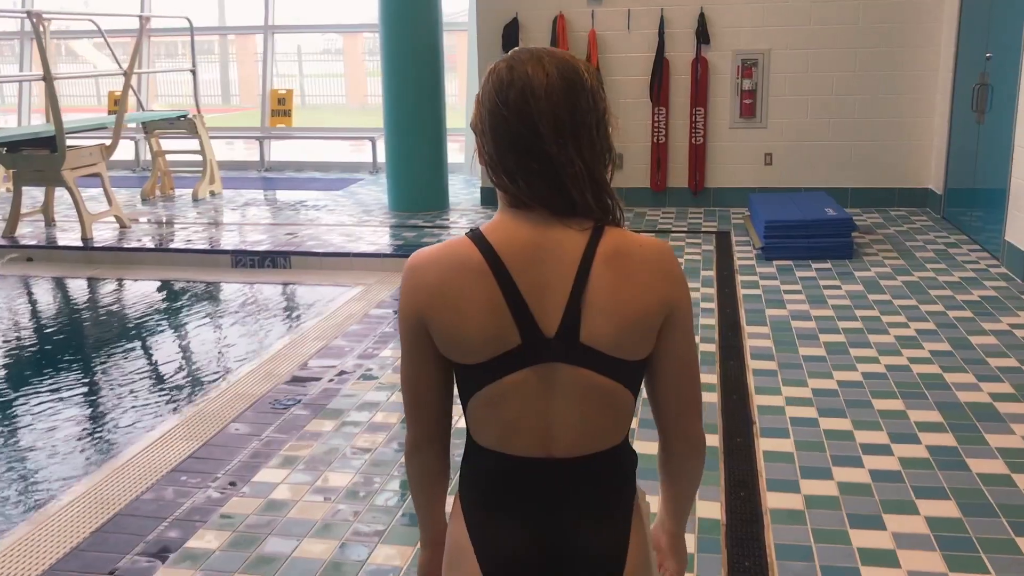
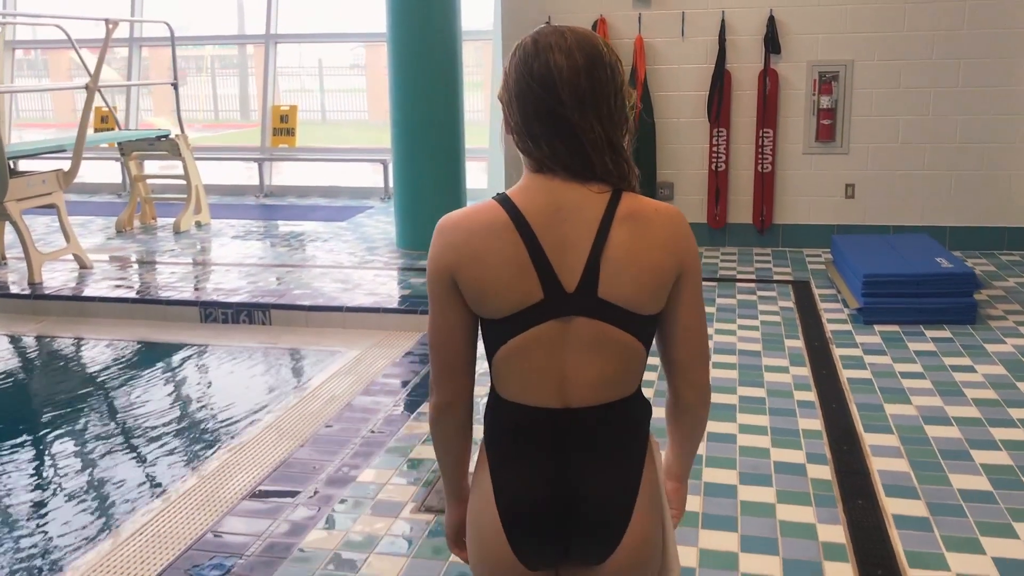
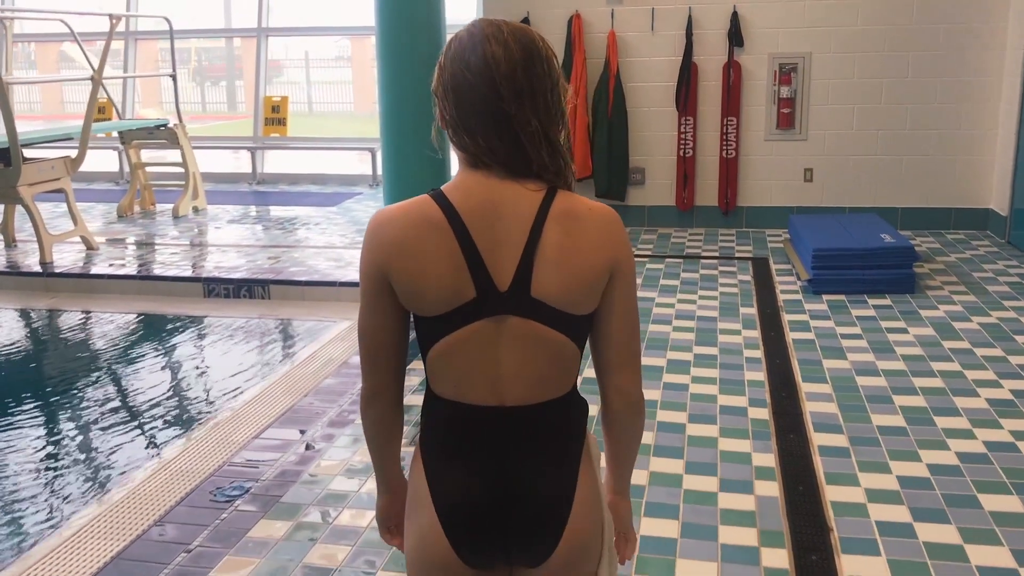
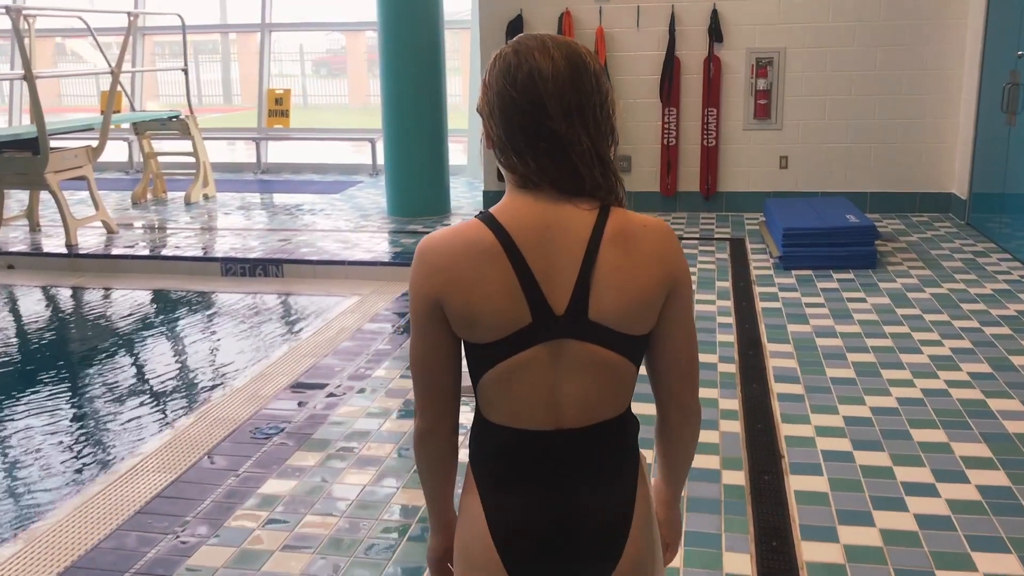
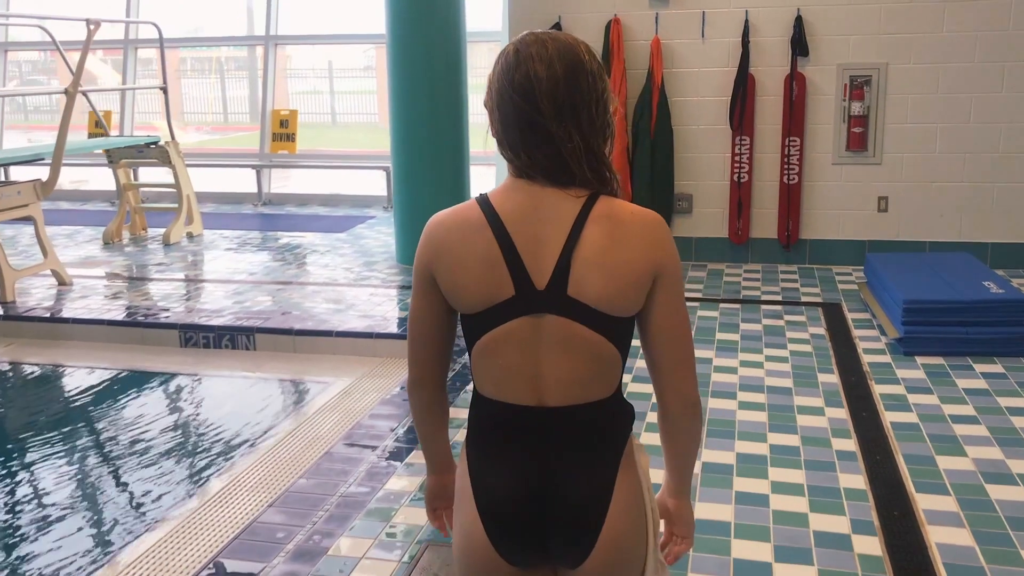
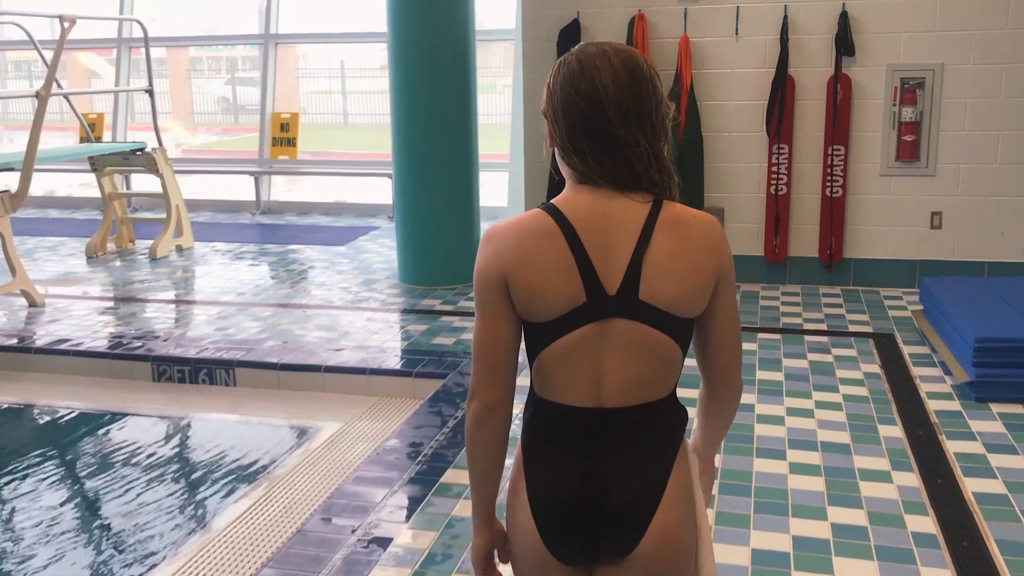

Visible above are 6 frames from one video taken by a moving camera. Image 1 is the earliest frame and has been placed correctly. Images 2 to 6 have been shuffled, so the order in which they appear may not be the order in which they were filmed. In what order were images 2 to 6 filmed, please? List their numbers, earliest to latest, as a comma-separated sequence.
4, 3, 2, 5, 6
